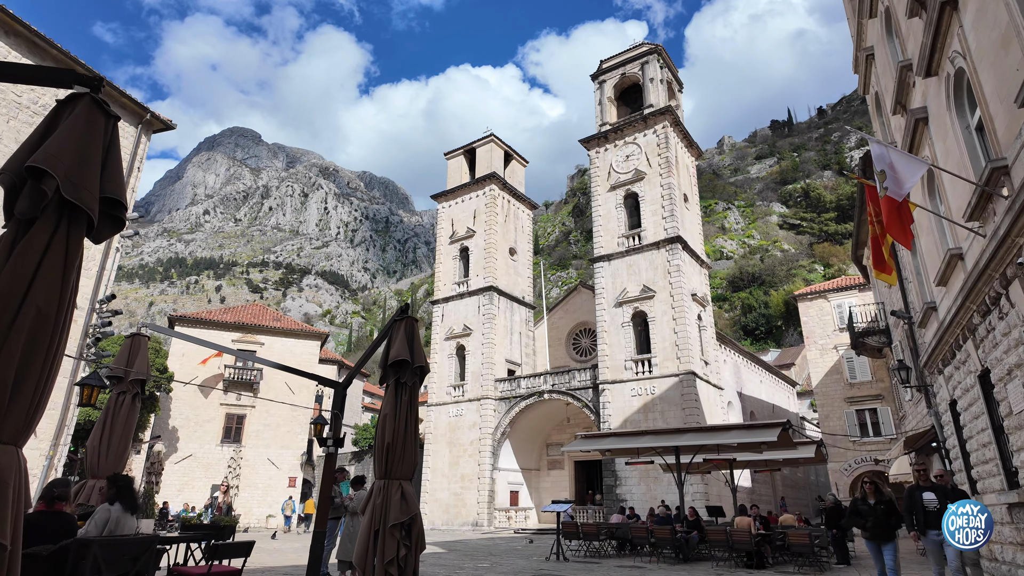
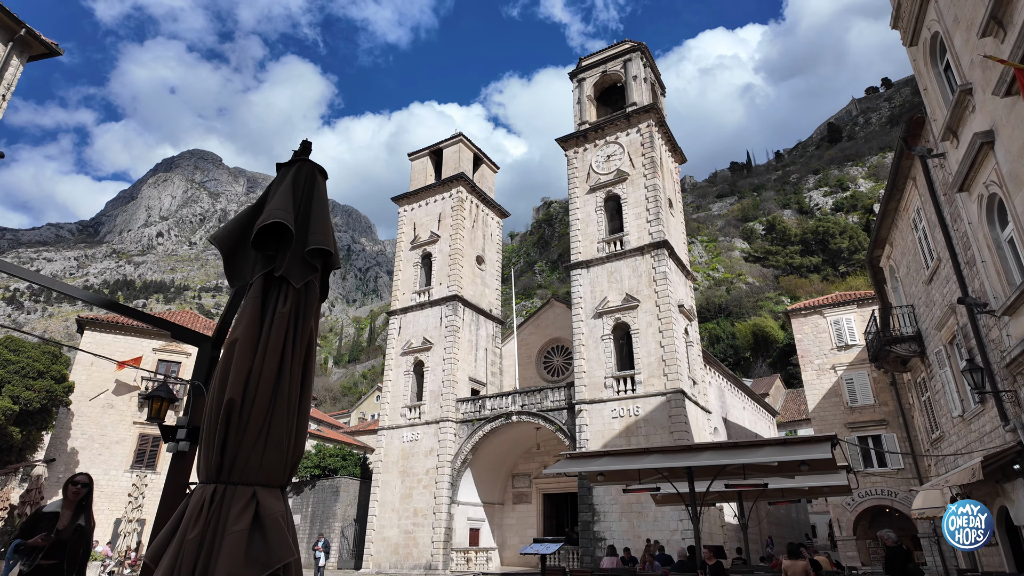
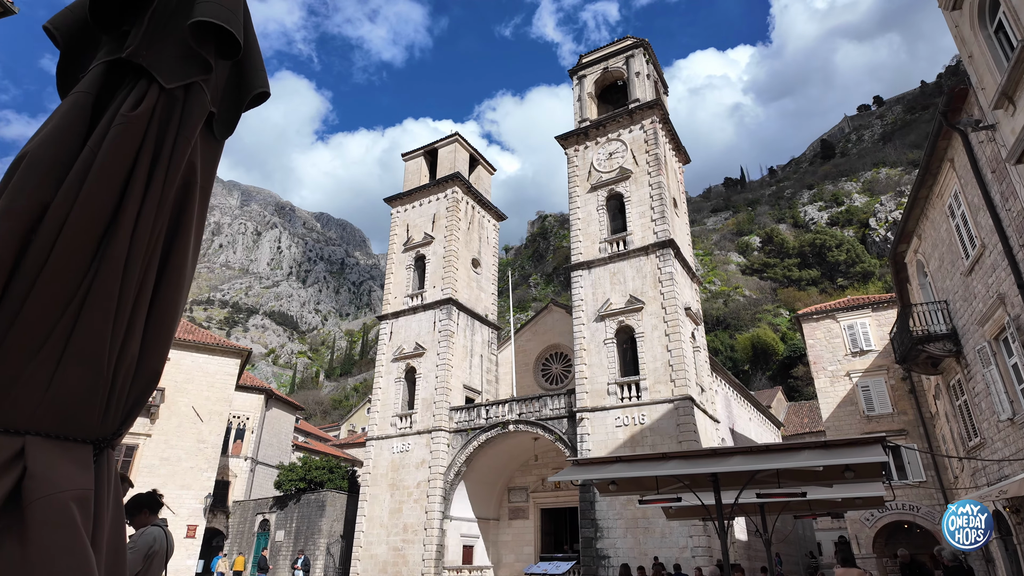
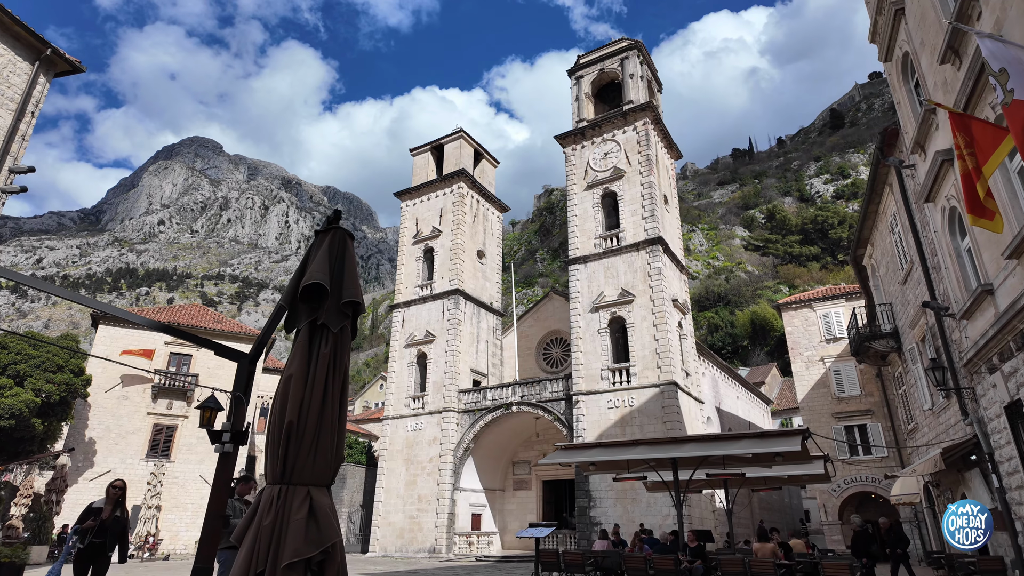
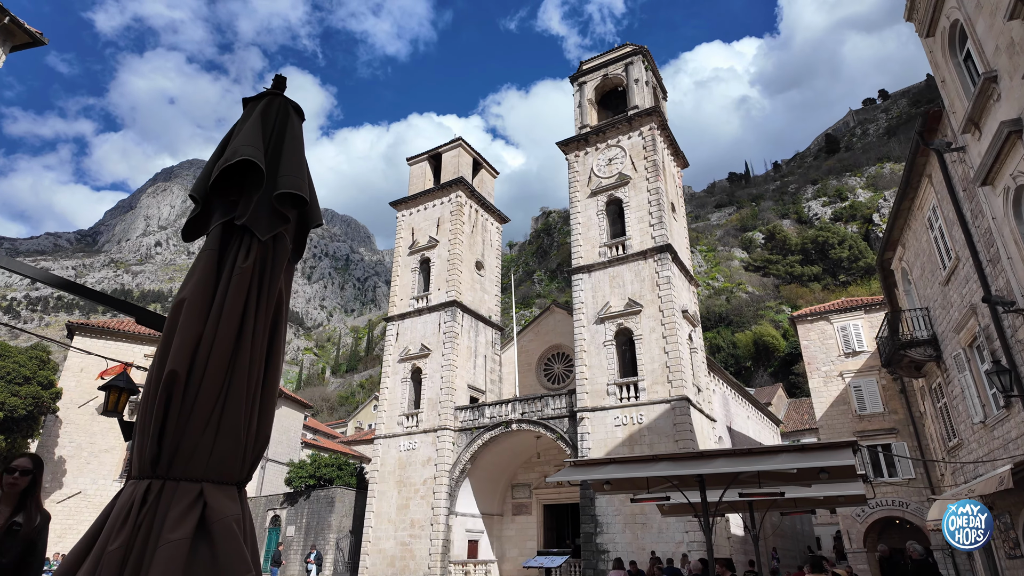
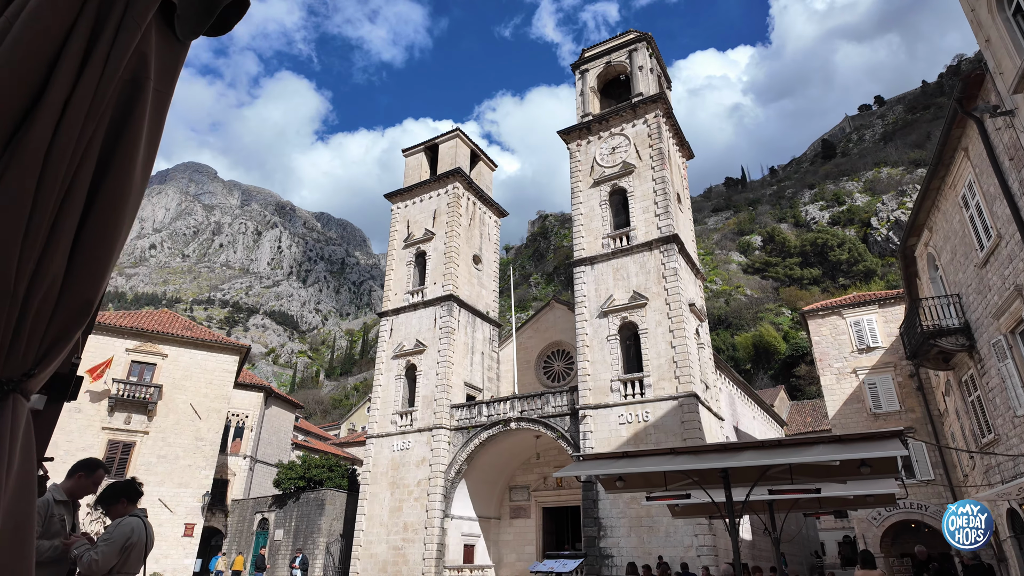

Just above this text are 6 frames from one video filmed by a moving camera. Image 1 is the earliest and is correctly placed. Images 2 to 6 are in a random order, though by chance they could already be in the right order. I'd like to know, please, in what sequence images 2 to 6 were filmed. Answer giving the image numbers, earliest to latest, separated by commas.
4, 2, 5, 3, 6
